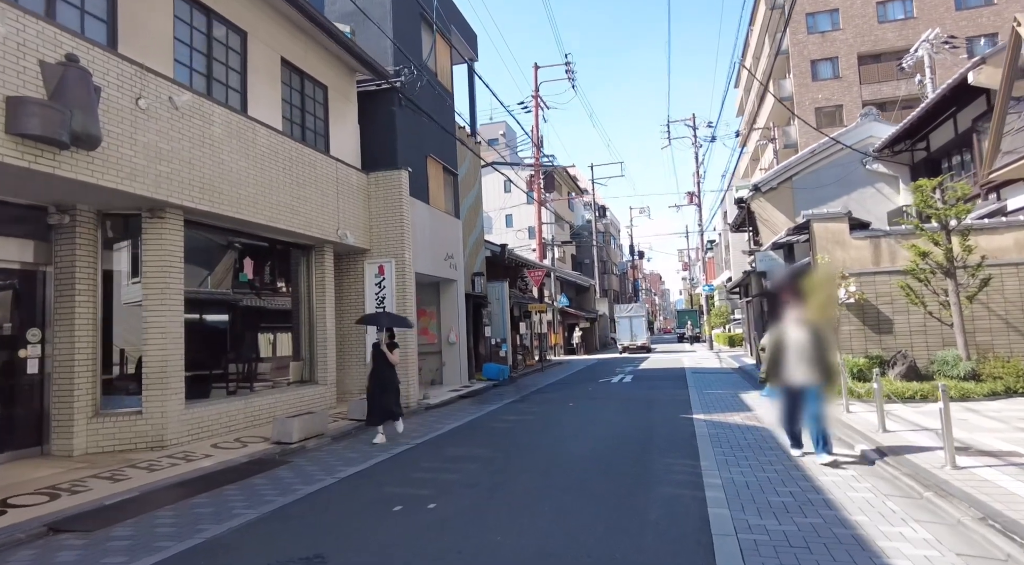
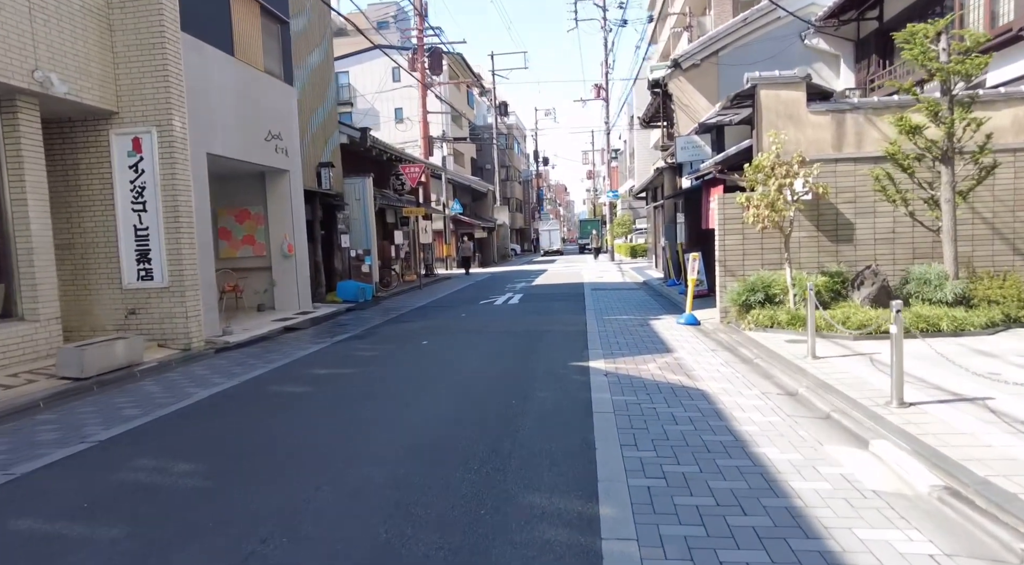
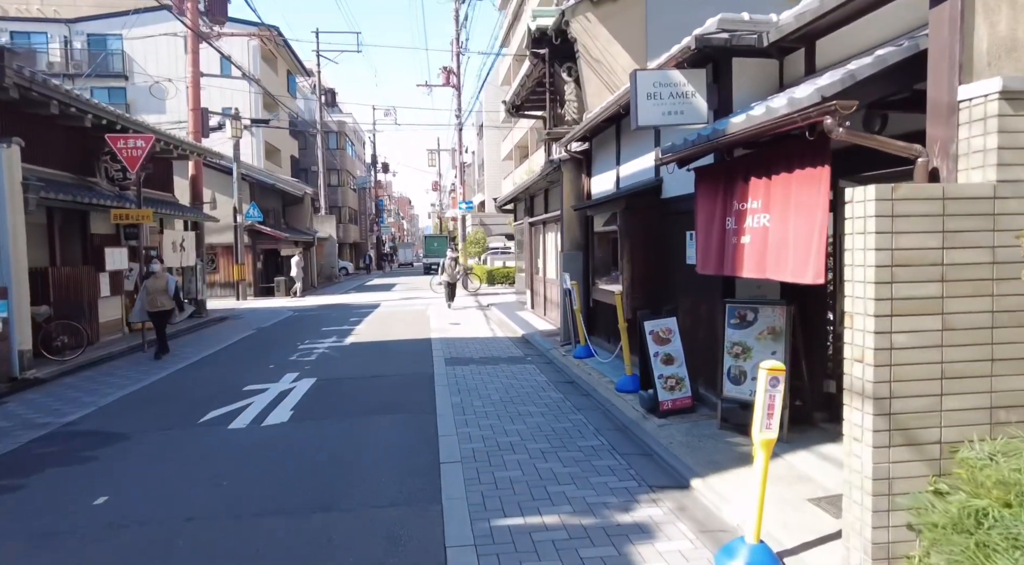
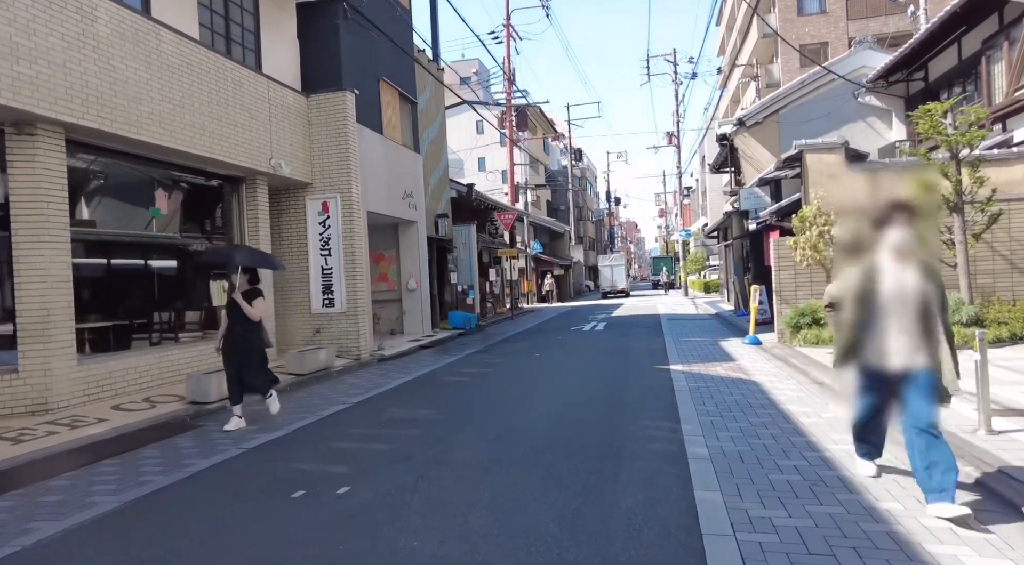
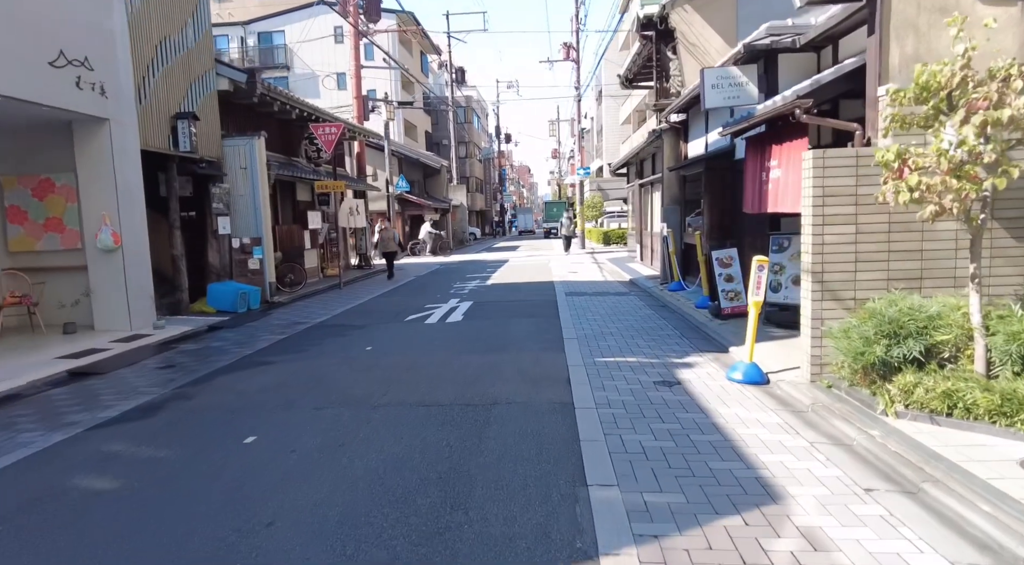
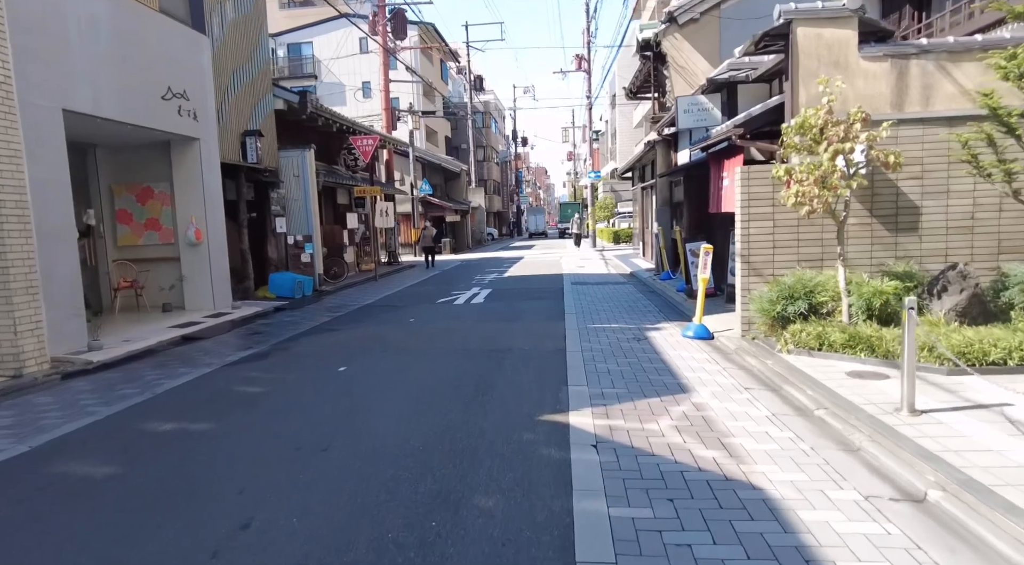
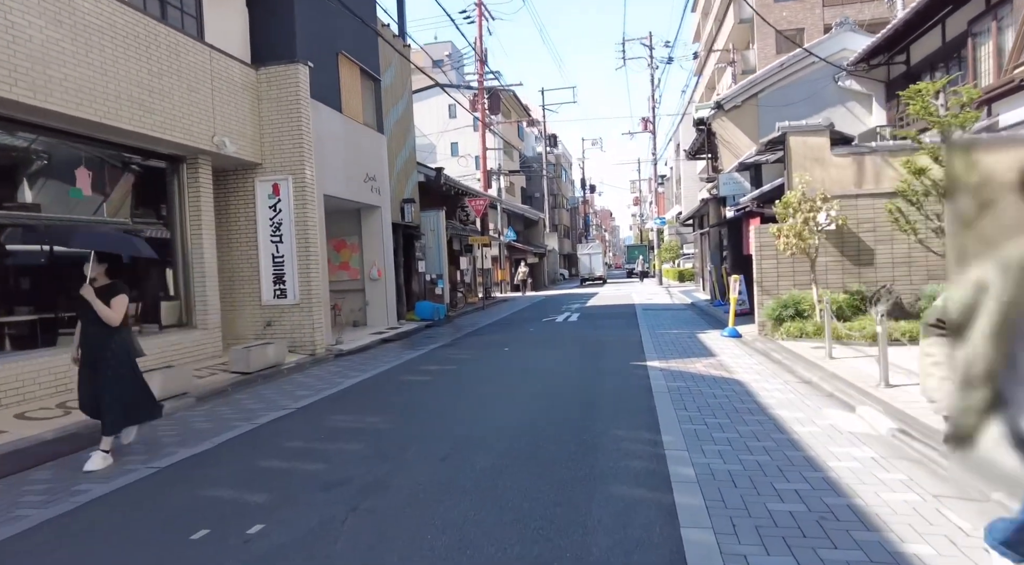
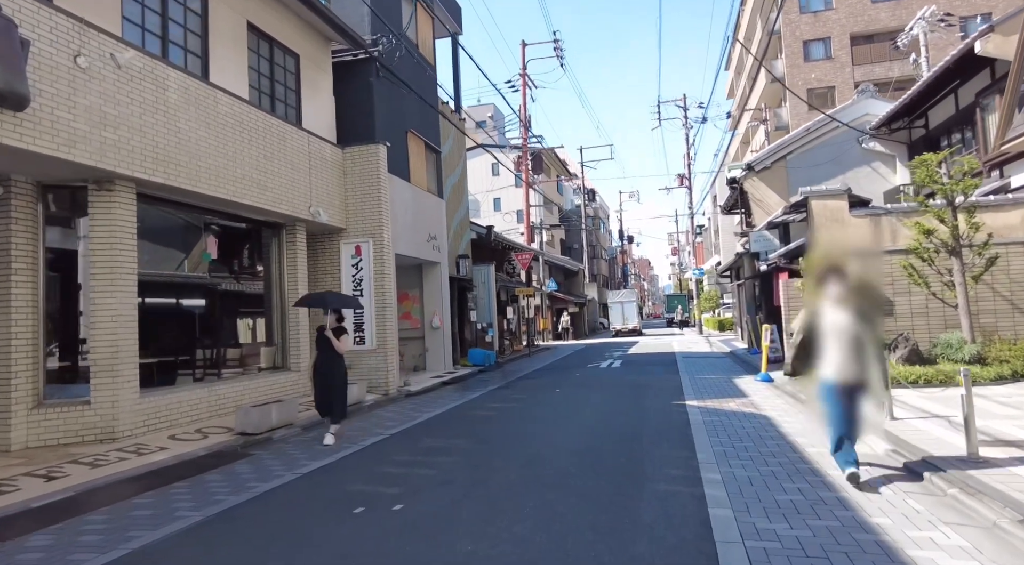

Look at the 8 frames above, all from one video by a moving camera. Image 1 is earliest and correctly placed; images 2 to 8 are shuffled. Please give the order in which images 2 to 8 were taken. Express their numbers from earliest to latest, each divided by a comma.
8, 4, 7, 2, 6, 5, 3
